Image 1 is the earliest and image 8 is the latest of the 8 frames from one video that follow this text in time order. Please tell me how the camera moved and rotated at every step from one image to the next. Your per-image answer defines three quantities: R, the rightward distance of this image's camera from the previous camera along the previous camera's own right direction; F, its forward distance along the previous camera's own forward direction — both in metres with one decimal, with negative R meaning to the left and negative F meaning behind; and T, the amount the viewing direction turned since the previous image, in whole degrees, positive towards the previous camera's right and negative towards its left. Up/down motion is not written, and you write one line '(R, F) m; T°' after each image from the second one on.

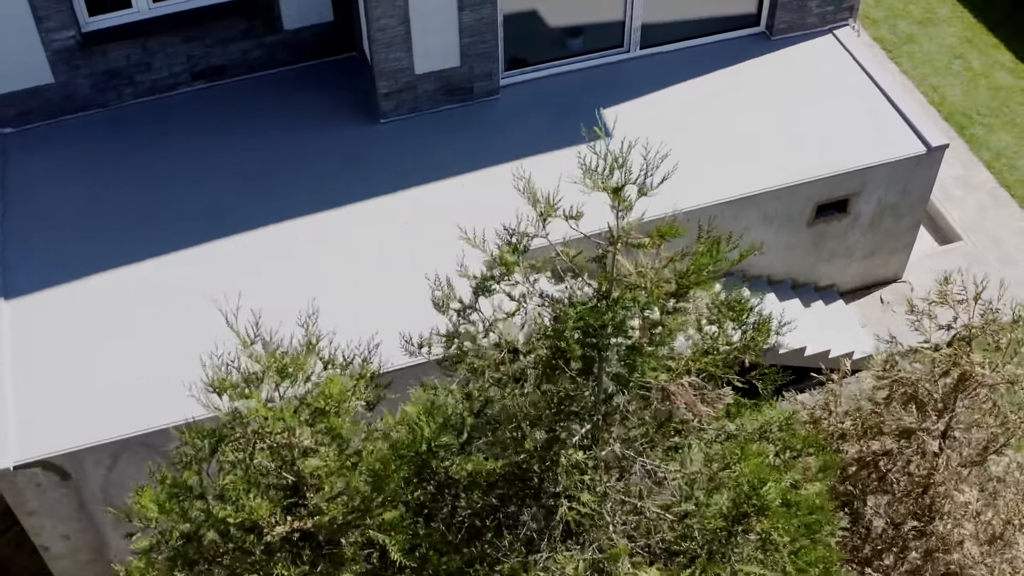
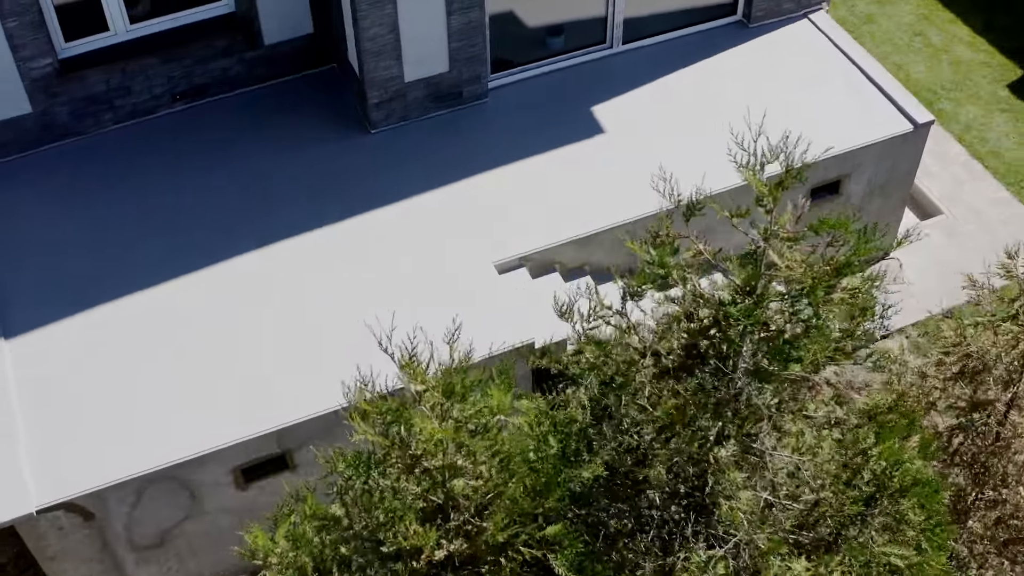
(-0.7, +0.1) m; +3°
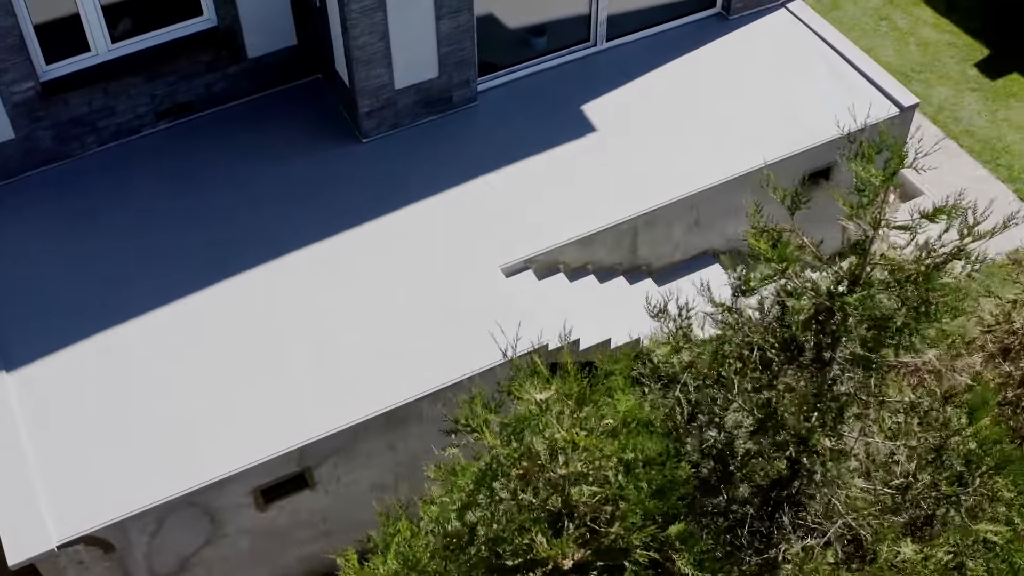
(-0.6, +0.1) m; +3°
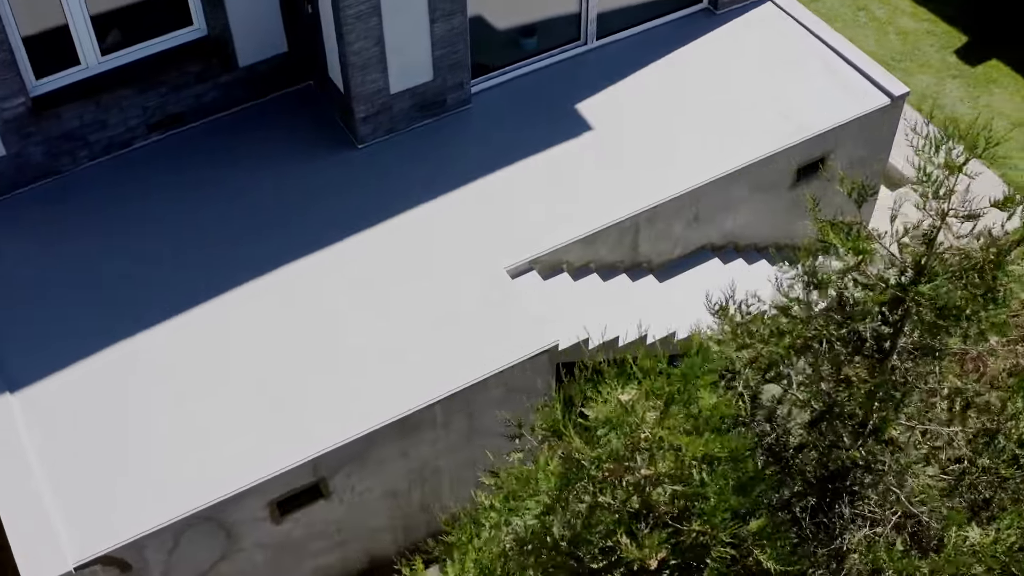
(-0.4, 0.0) m; +2°
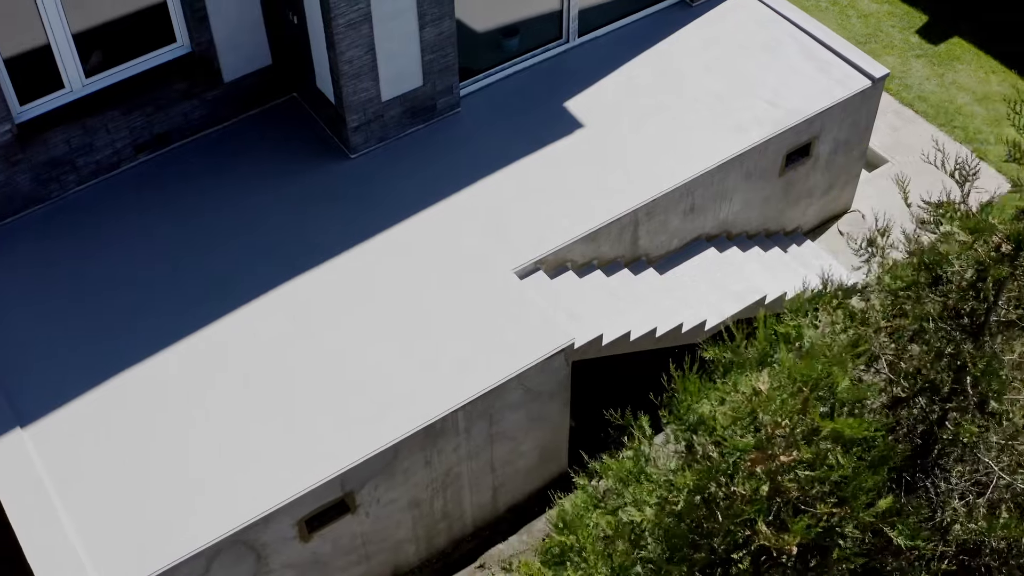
(-0.6, 0.0) m; +3°
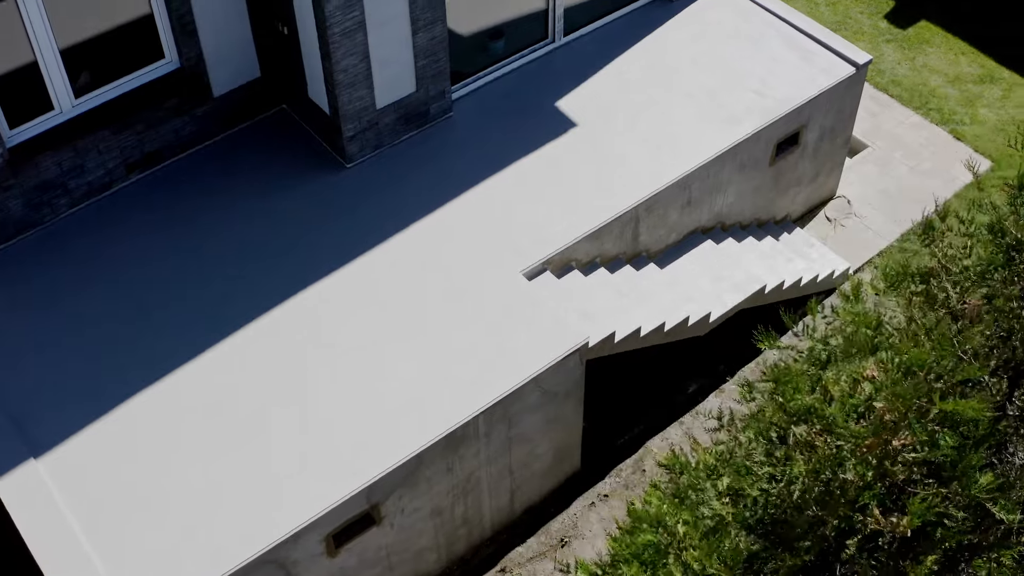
(-0.5, 0.0) m; +2°
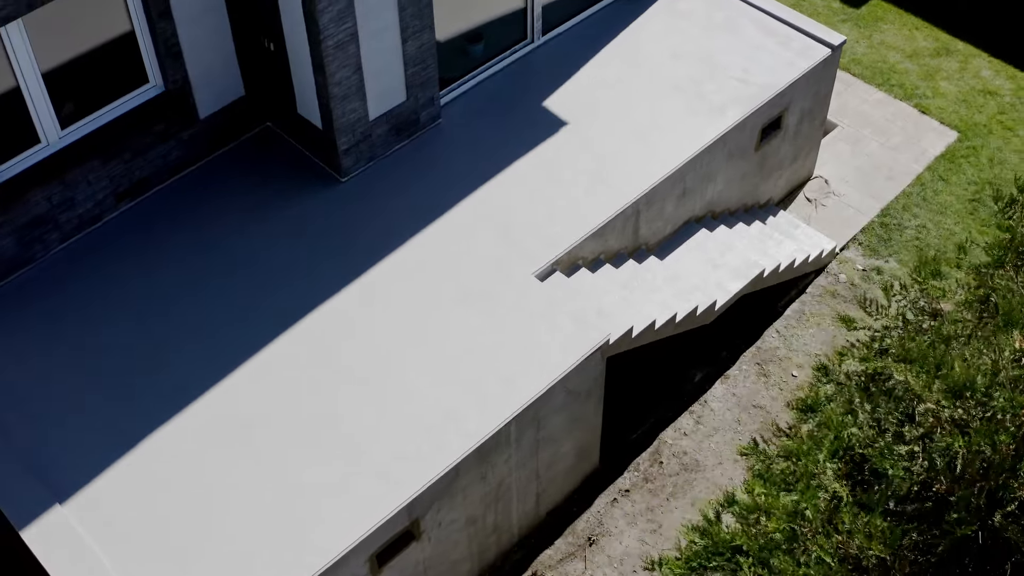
(-0.8, +0.1) m; +4°
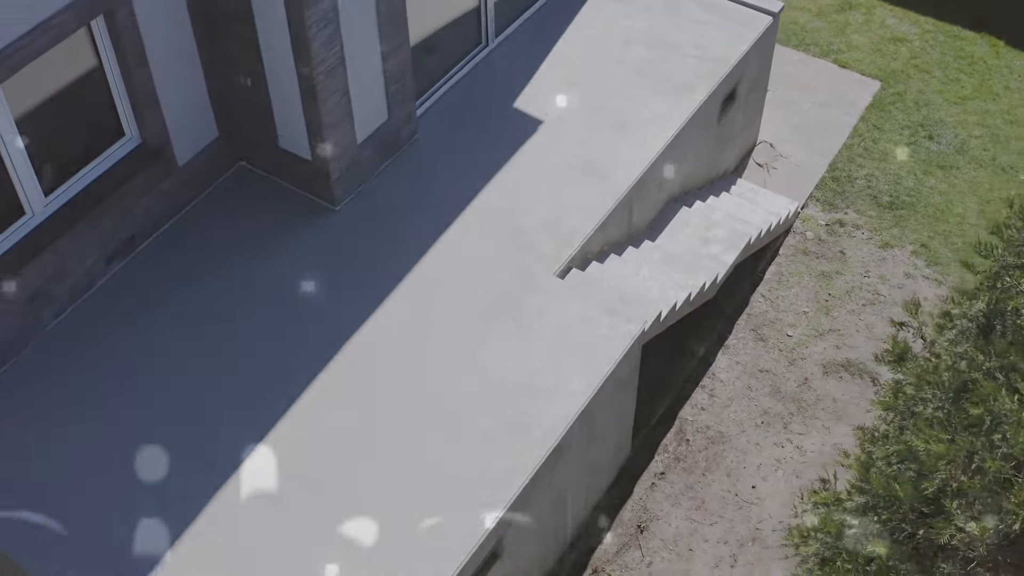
(-1.6, +0.2) m; +8°
